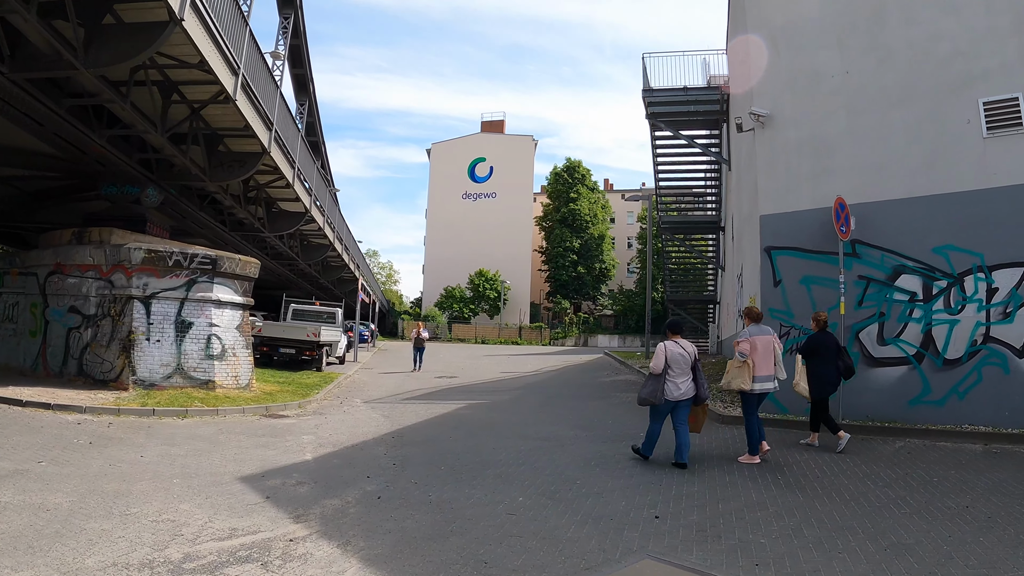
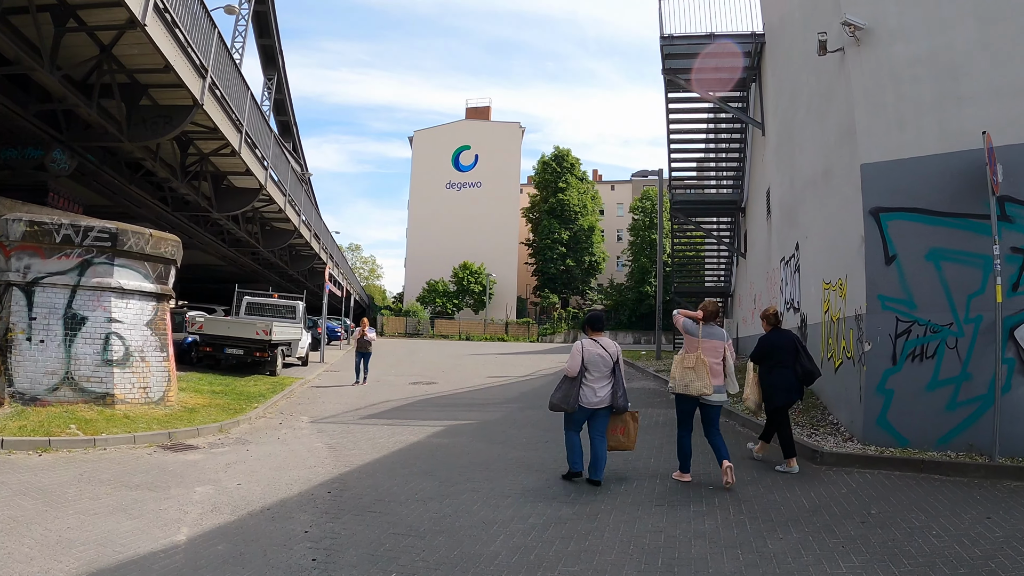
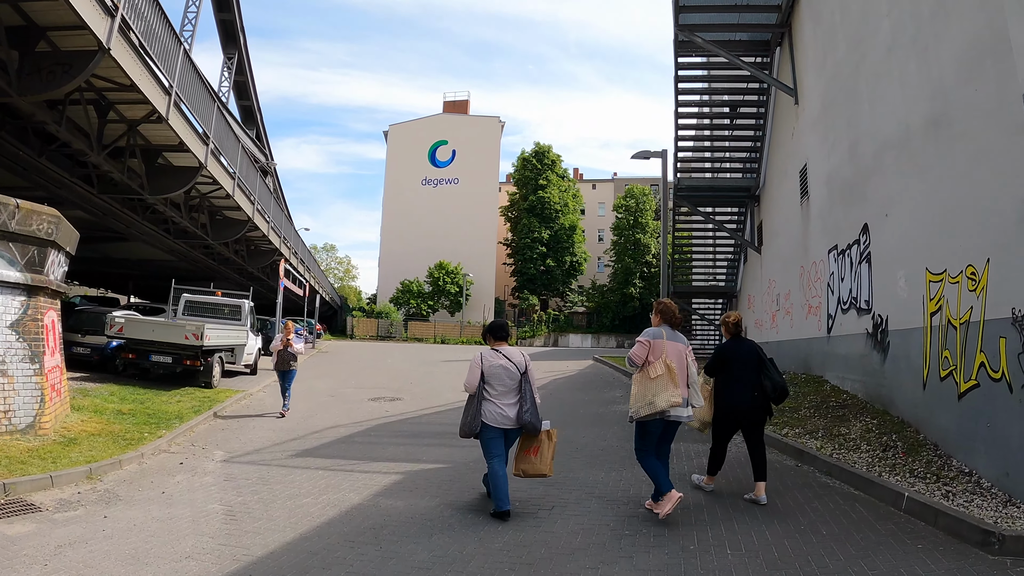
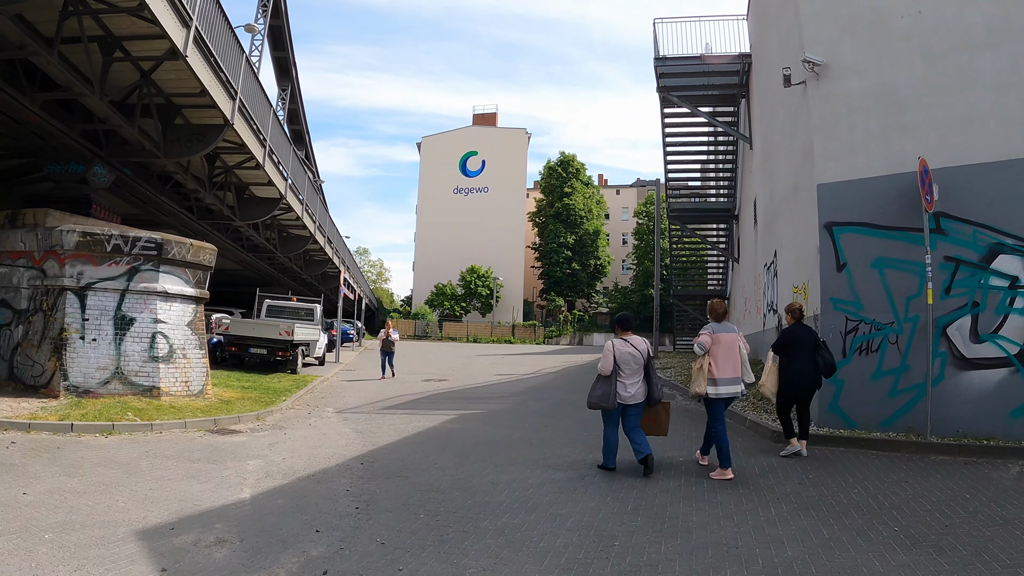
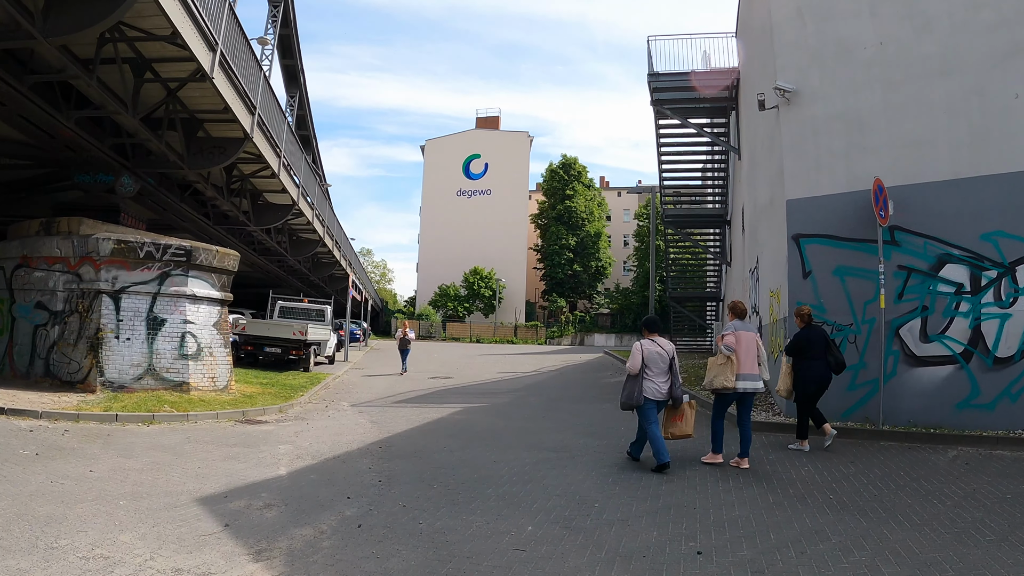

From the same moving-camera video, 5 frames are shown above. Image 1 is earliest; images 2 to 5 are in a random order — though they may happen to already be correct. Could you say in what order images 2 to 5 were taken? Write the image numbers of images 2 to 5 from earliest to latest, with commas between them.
5, 4, 2, 3
